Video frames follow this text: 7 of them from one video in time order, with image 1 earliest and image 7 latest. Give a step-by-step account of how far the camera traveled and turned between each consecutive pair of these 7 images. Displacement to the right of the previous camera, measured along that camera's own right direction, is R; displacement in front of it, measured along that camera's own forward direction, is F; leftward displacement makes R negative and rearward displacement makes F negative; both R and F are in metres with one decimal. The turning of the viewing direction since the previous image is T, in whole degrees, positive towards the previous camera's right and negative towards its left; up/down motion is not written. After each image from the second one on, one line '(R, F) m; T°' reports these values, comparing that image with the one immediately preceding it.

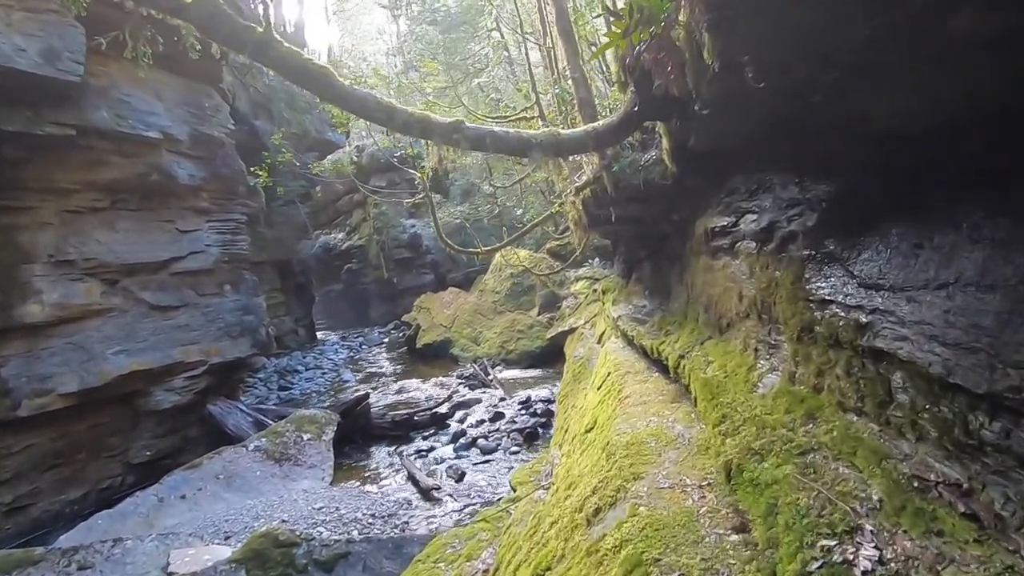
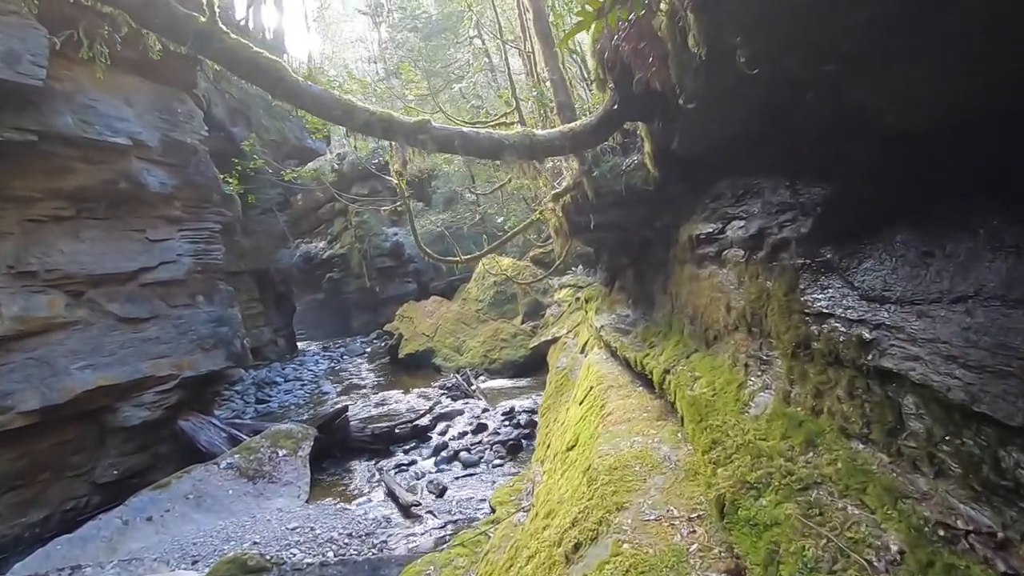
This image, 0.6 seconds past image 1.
(+0.1, +0.3) m; +2°
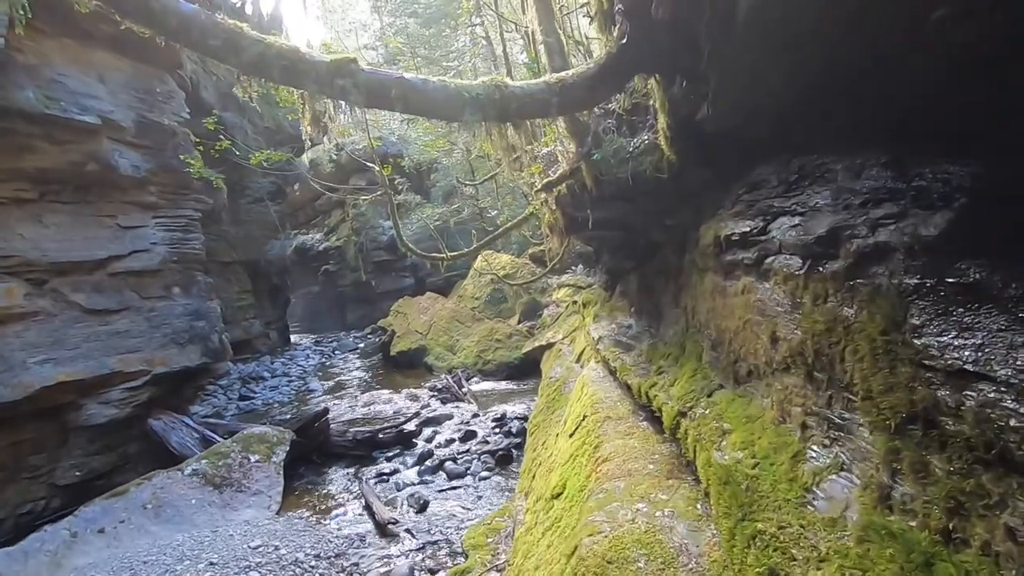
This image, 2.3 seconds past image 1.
(+0.2, +1.0) m; 0°
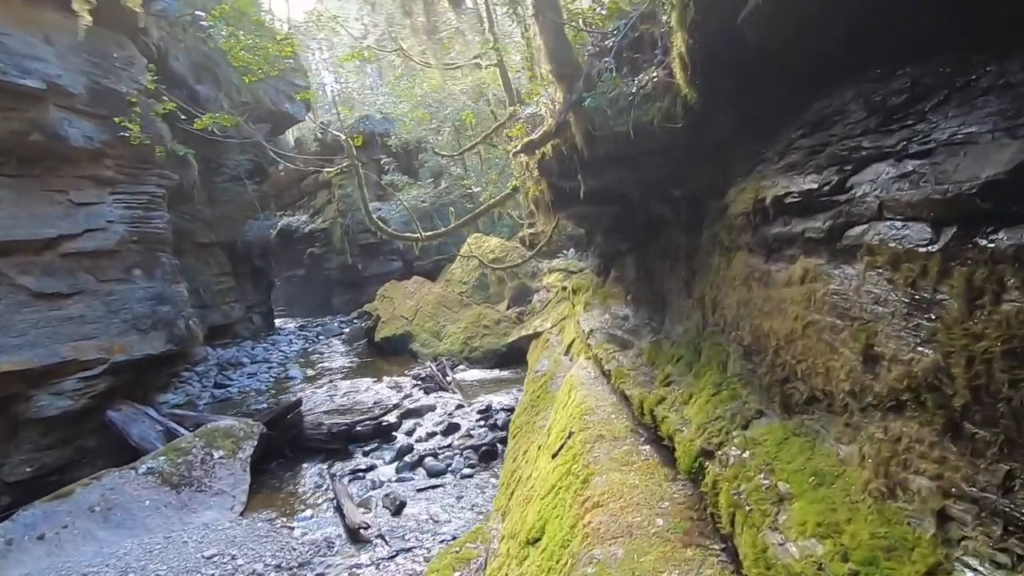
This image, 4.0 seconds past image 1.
(+0.2, +1.0) m; +1°
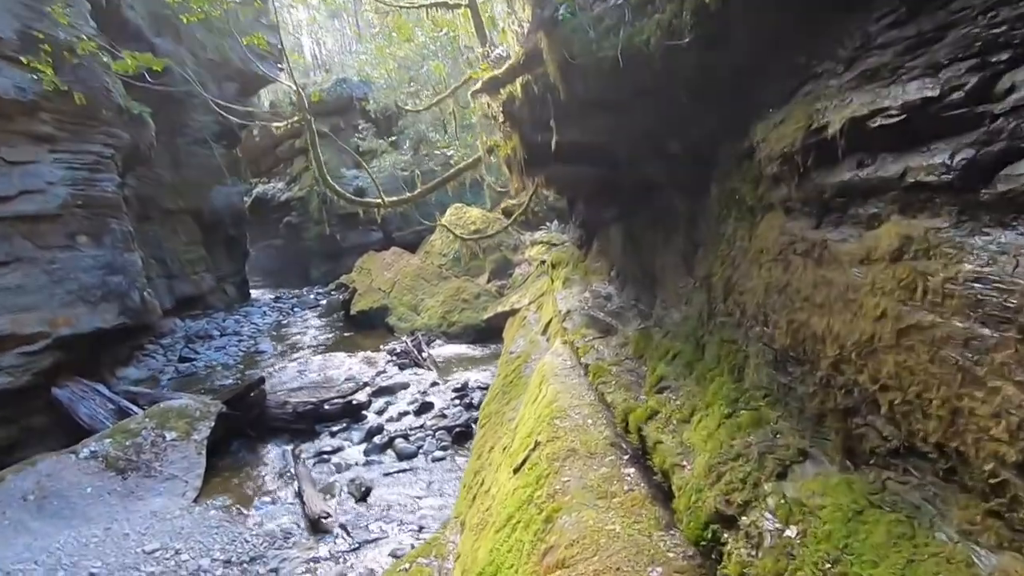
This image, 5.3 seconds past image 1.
(+0.2, +0.9) m; +2°
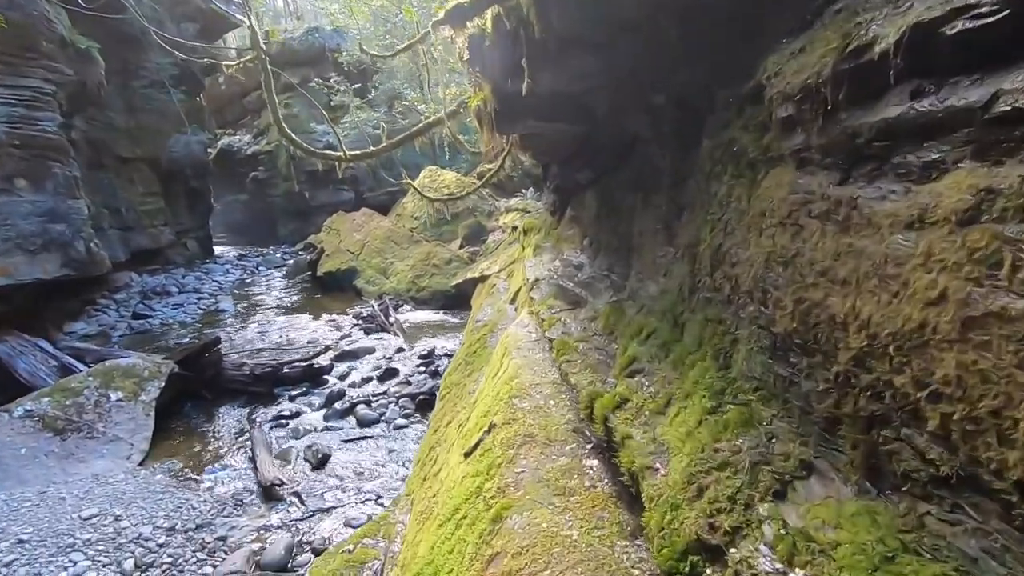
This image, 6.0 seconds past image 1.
(+0.1, +0.4) m; +3°
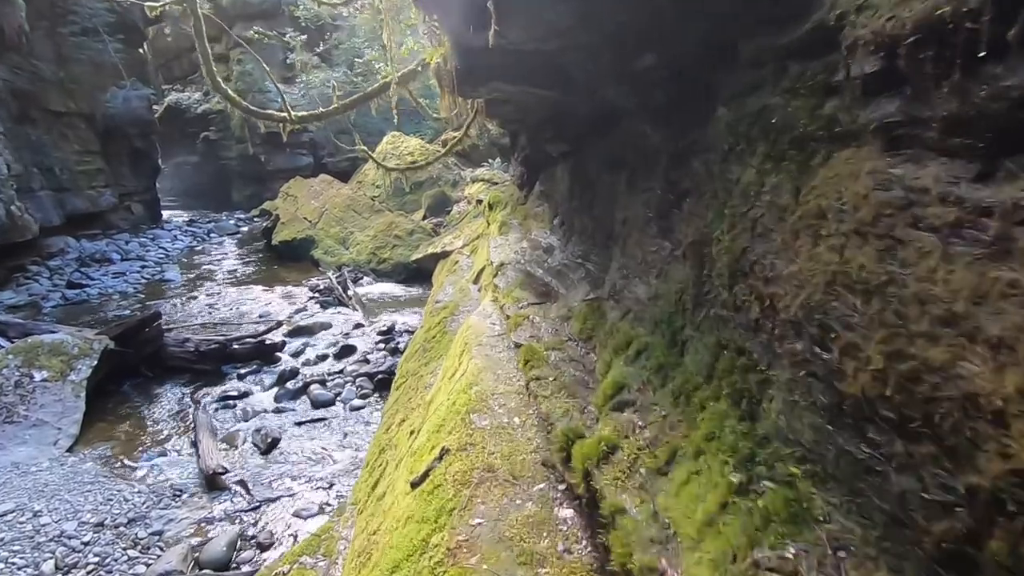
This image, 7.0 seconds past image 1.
(0.0, +0.5) m; +4°
